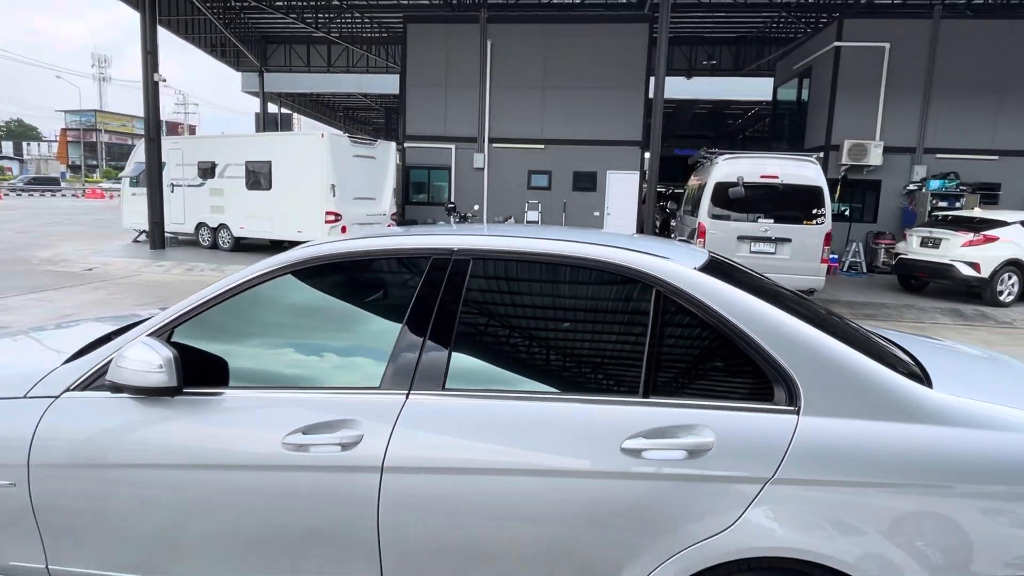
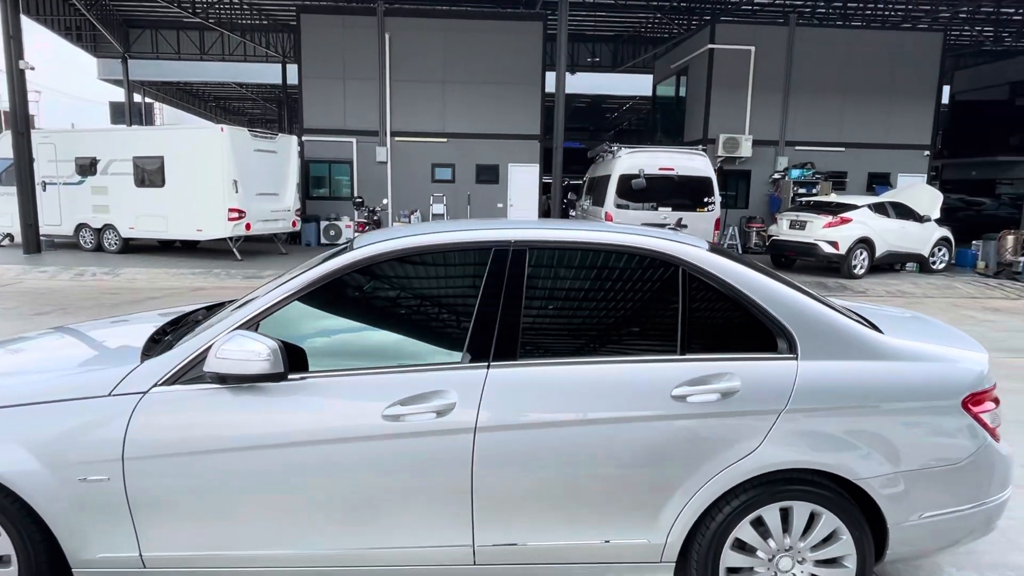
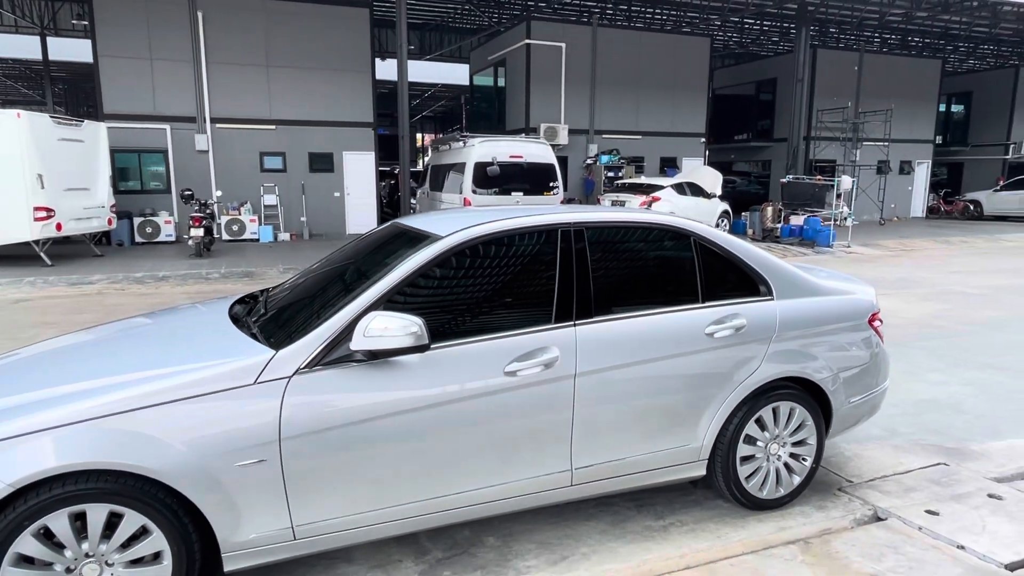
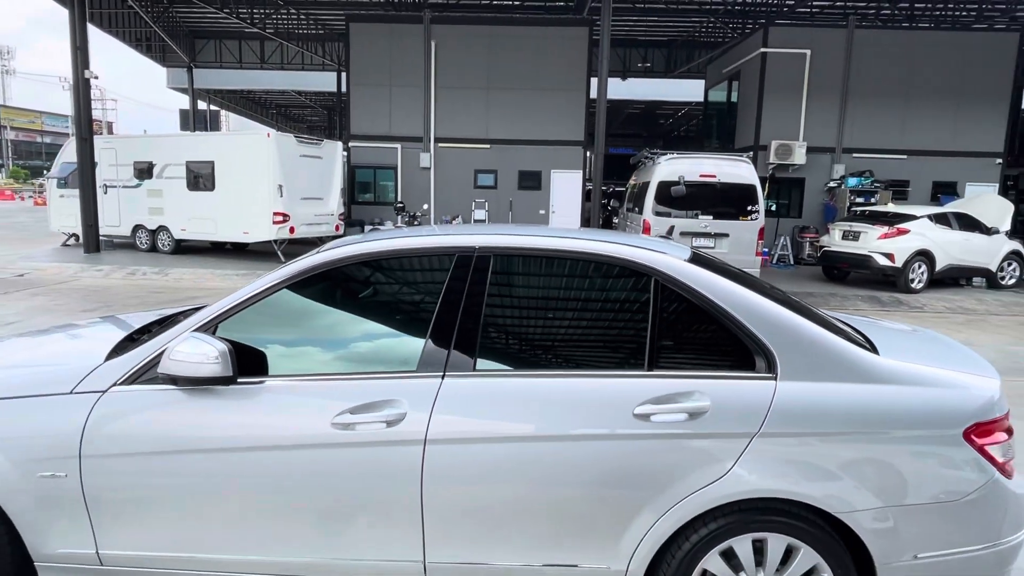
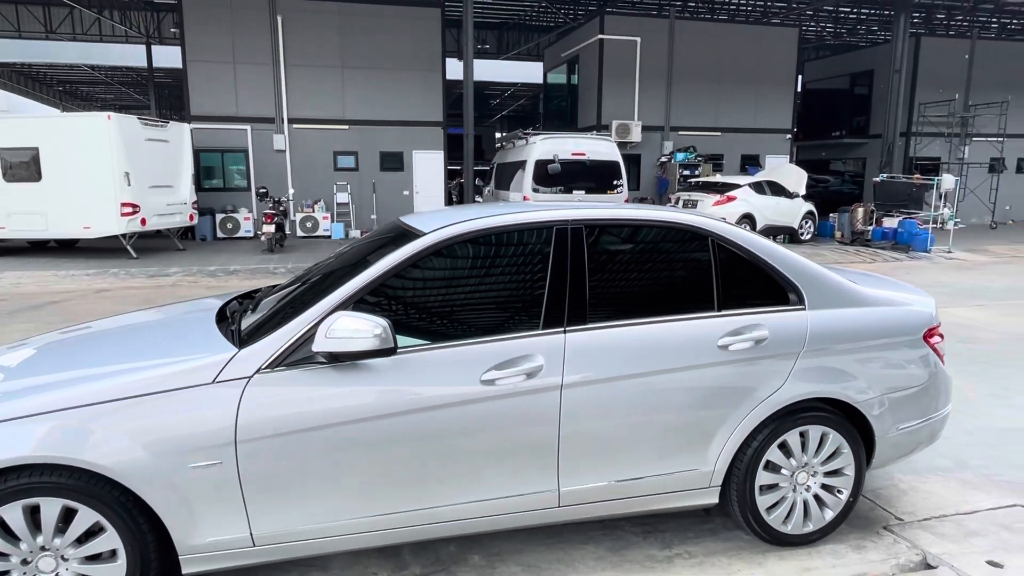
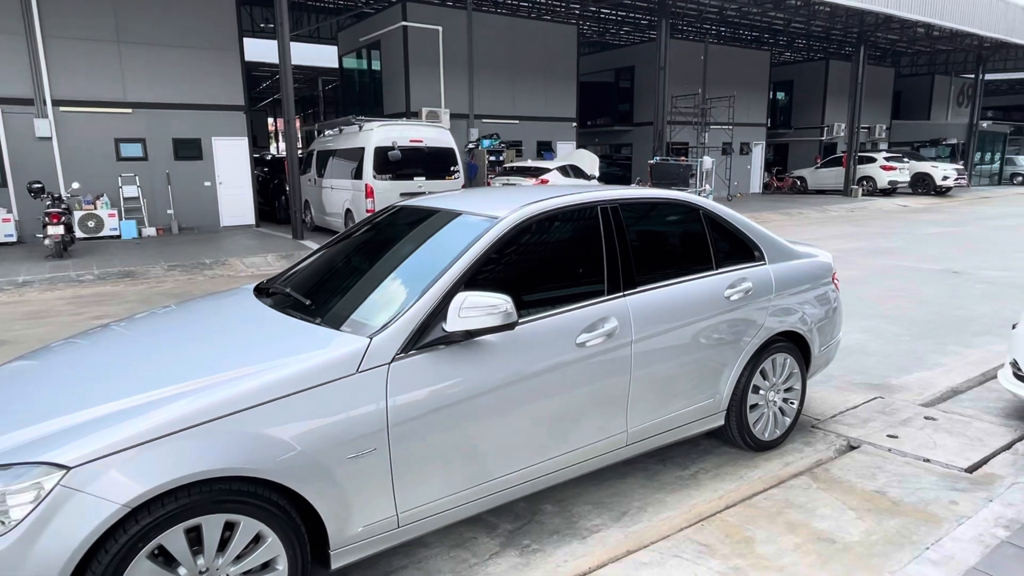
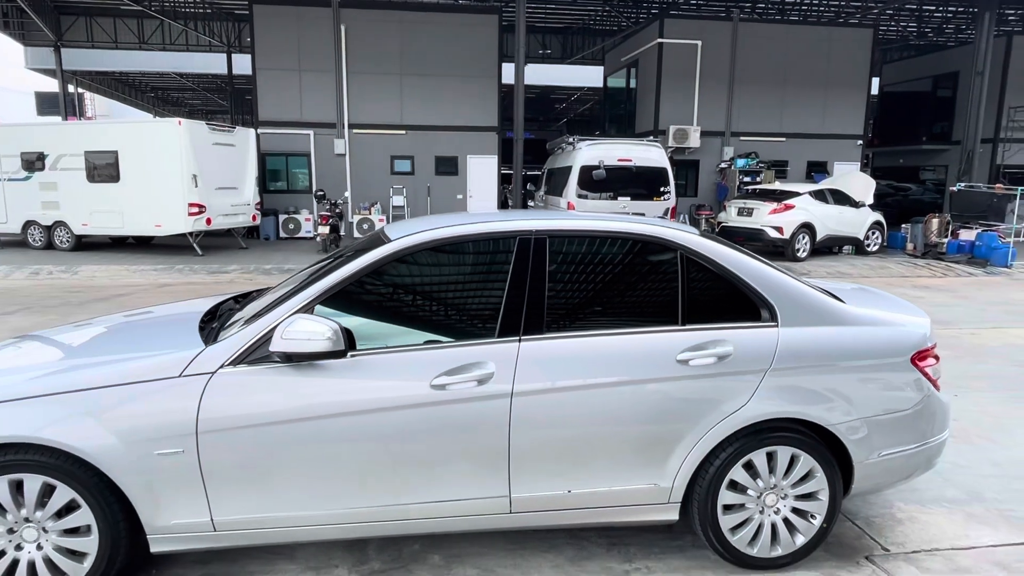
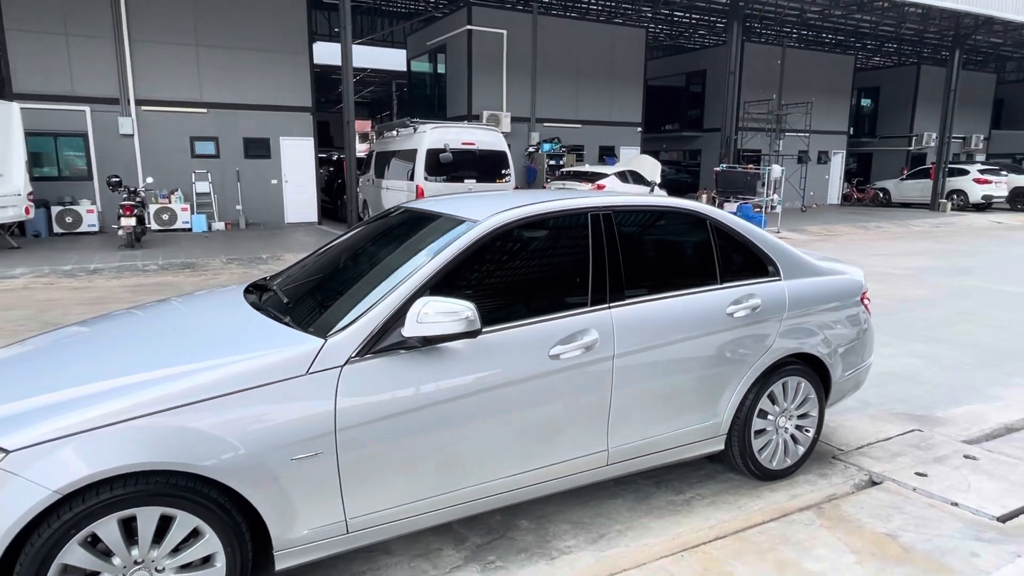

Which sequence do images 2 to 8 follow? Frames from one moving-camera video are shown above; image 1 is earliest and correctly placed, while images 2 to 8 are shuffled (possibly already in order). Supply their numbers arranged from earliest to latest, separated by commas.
4, 2, 7, 5, 3, 8, 6
